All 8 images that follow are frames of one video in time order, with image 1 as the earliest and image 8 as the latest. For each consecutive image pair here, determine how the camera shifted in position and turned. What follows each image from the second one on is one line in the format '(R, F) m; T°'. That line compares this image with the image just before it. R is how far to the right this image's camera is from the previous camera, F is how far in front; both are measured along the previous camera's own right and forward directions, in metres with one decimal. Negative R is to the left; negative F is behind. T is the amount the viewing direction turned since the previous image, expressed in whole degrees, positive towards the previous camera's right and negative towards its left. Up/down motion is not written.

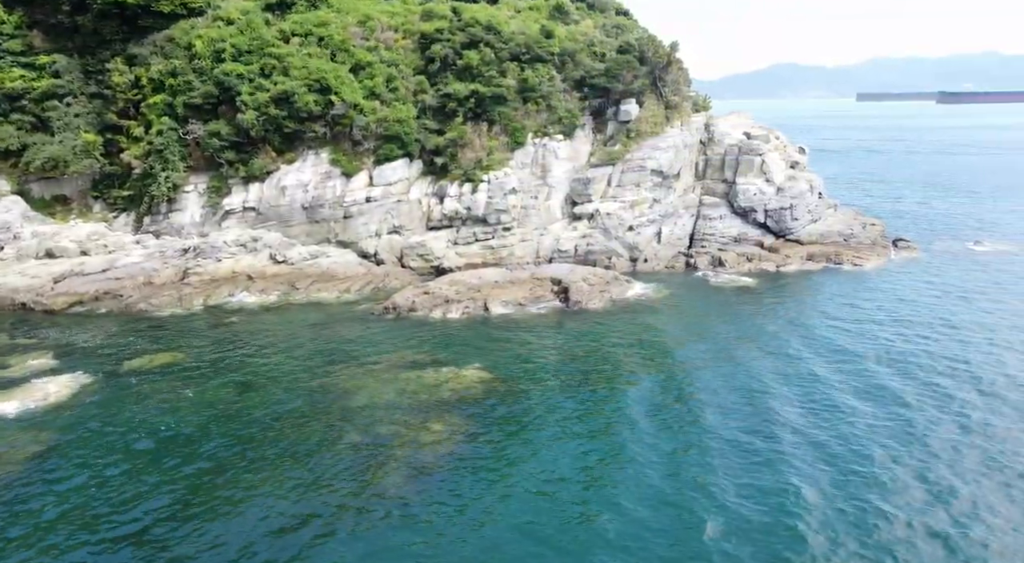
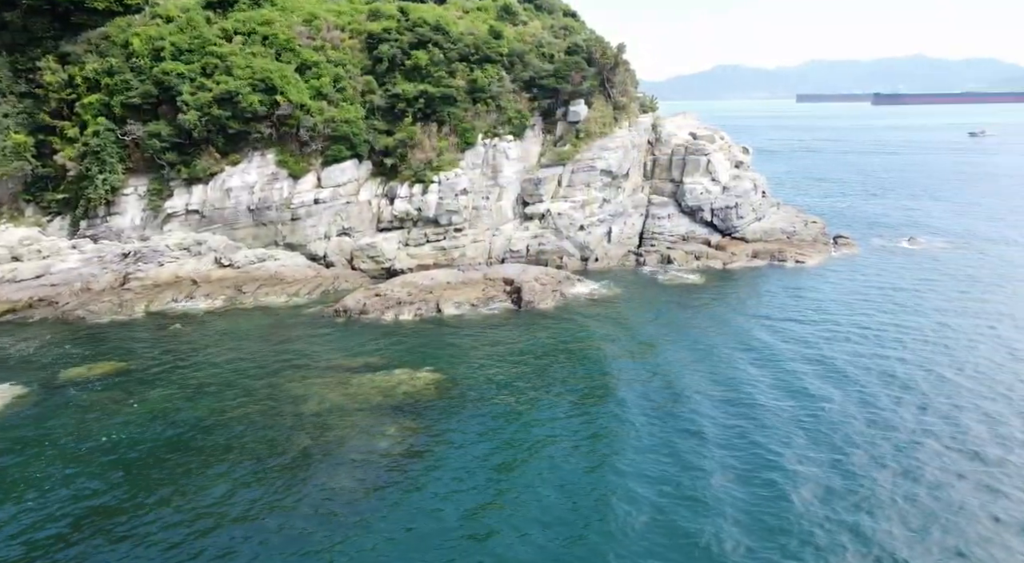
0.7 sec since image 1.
(0.0, 0.0) m; +4°
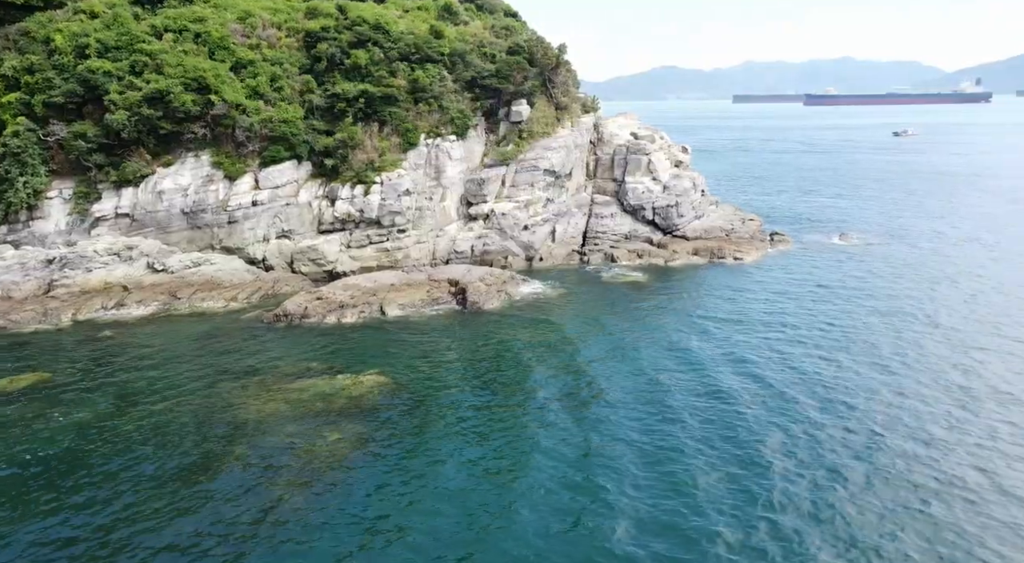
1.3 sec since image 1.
(+0.1, +0.1) m; +4°
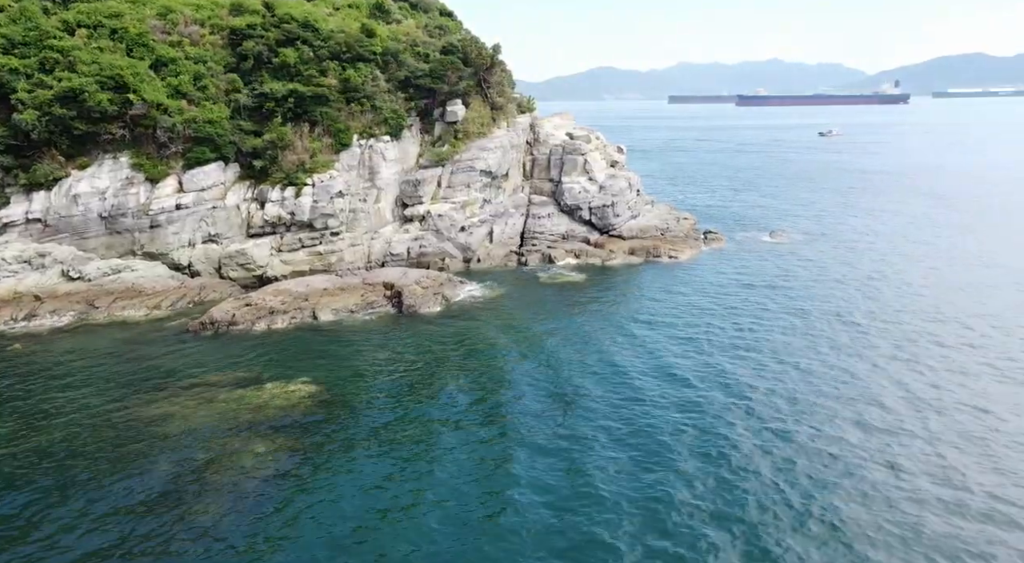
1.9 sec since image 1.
(+0.3, +0.3) m; +5°
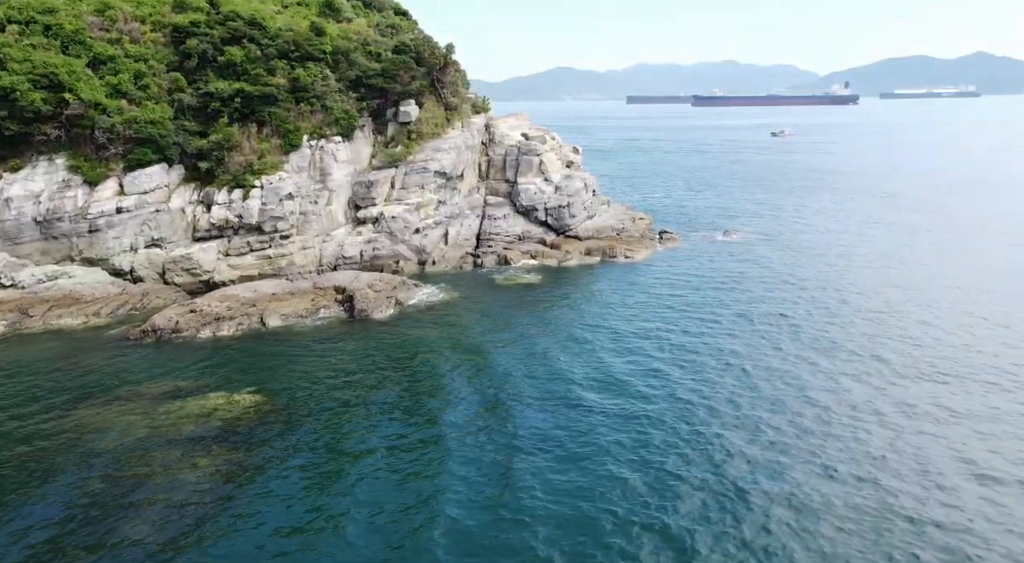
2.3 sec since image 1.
(+0.4, +0.4) m; +3°
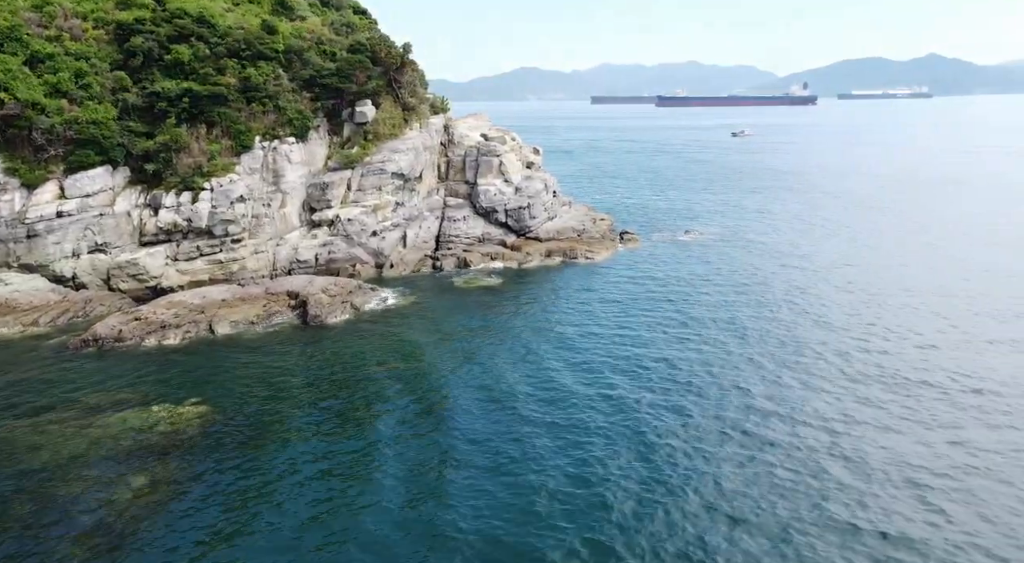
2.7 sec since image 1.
(+0.5, +0.5) m; +3°
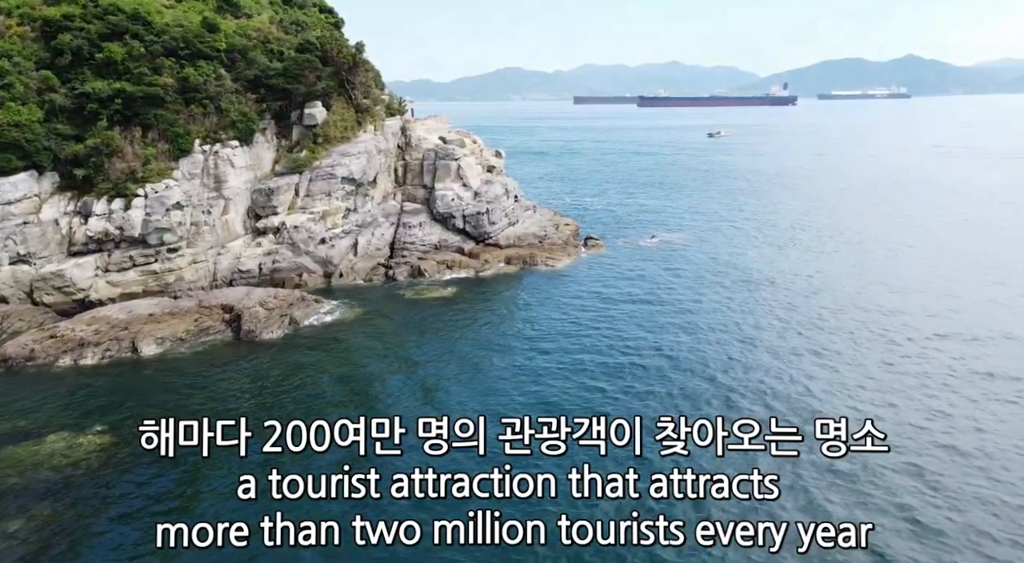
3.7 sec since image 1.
(+1.6, +1.7) m; +1°
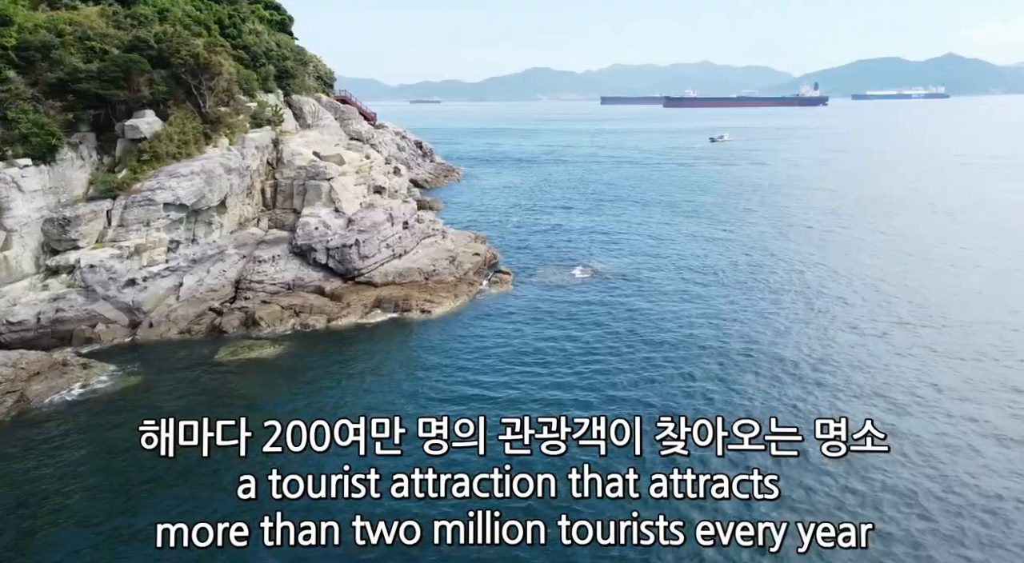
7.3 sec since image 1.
(+8.1, +8.3) m; -3°
